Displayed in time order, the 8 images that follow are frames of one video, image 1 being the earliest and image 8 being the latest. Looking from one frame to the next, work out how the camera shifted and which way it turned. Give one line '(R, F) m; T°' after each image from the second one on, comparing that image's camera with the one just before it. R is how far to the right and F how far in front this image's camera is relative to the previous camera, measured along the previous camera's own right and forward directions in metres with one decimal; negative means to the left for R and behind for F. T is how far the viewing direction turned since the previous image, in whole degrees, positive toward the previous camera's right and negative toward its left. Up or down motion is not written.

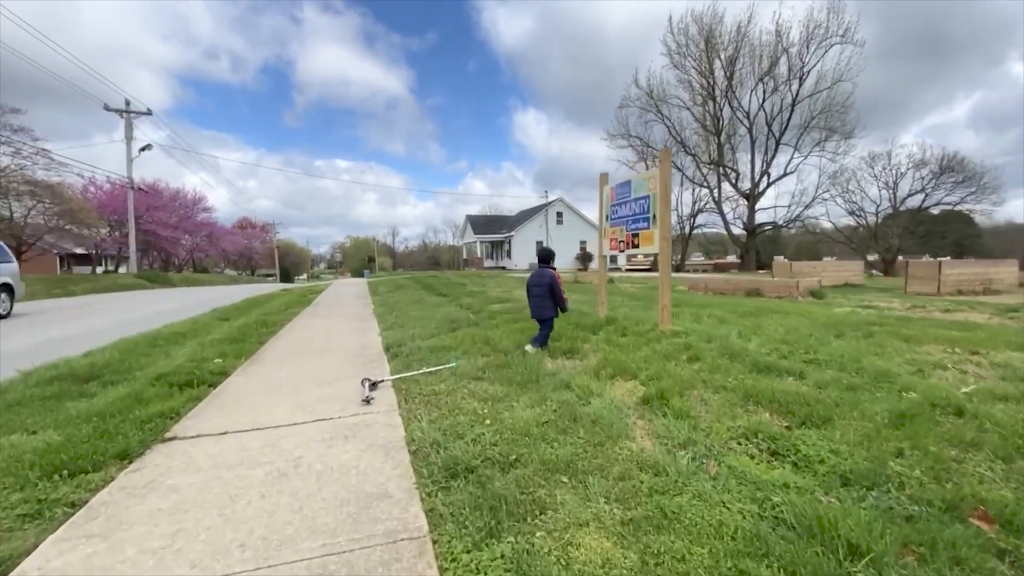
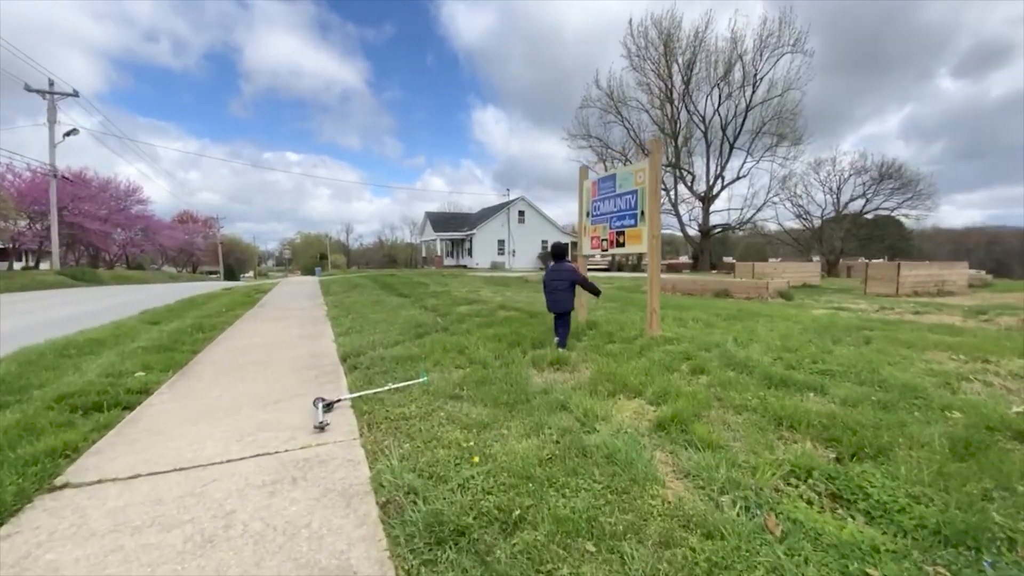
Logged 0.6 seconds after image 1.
(-0.2, +0.7) m; +5°
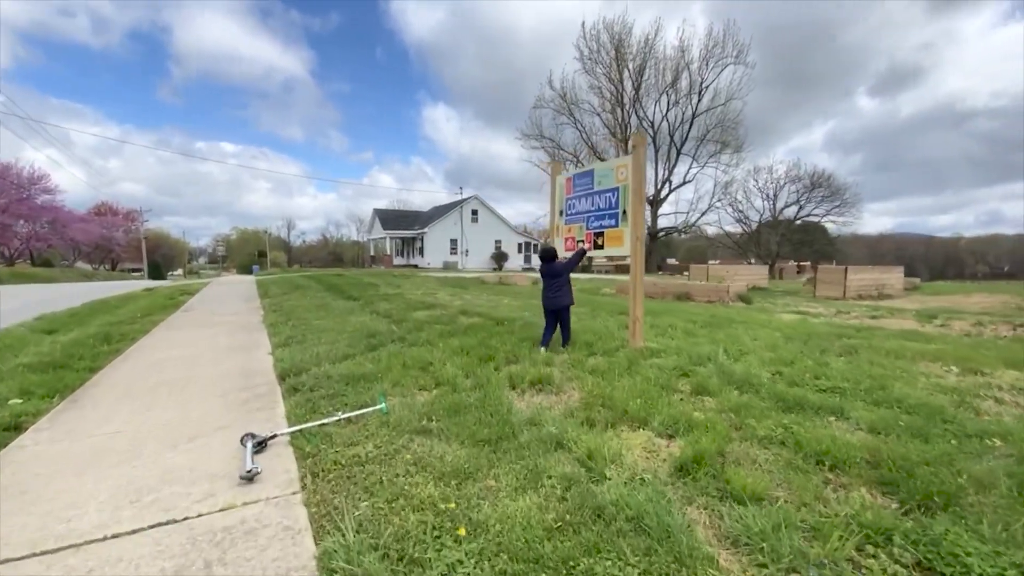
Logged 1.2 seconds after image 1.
(-0.2, +0.7) m; +6°
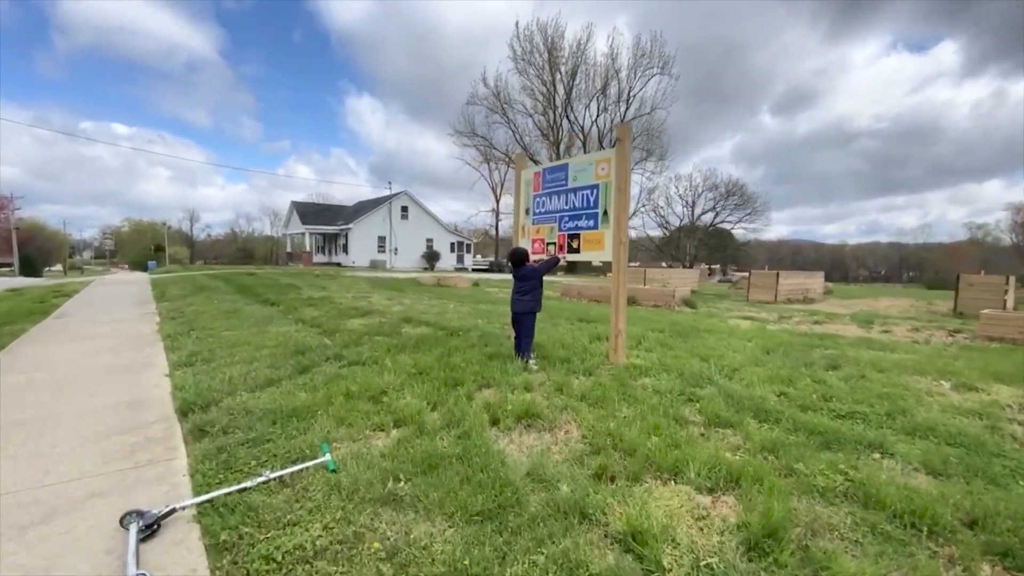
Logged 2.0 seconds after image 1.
(-0.4, +0.8) m; +9°
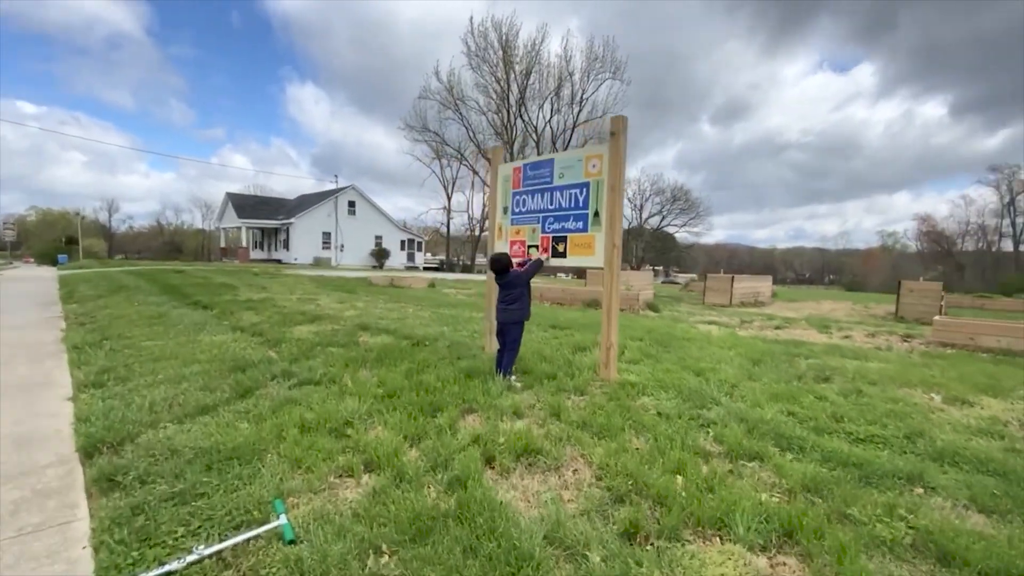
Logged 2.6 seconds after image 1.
(-0.3, +0.5) m; +6°
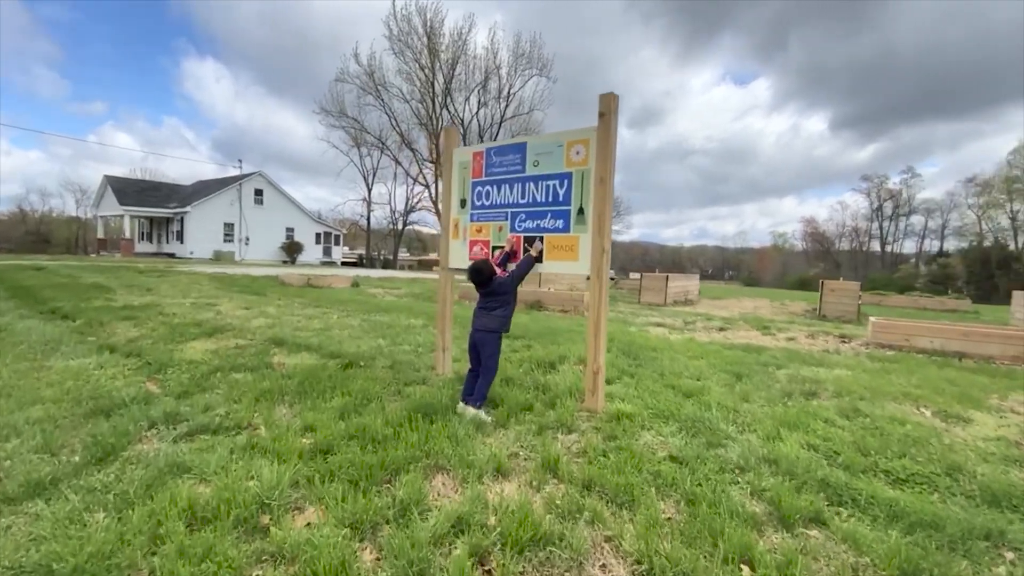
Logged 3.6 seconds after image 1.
(-0.3, +0.9) m; +9°
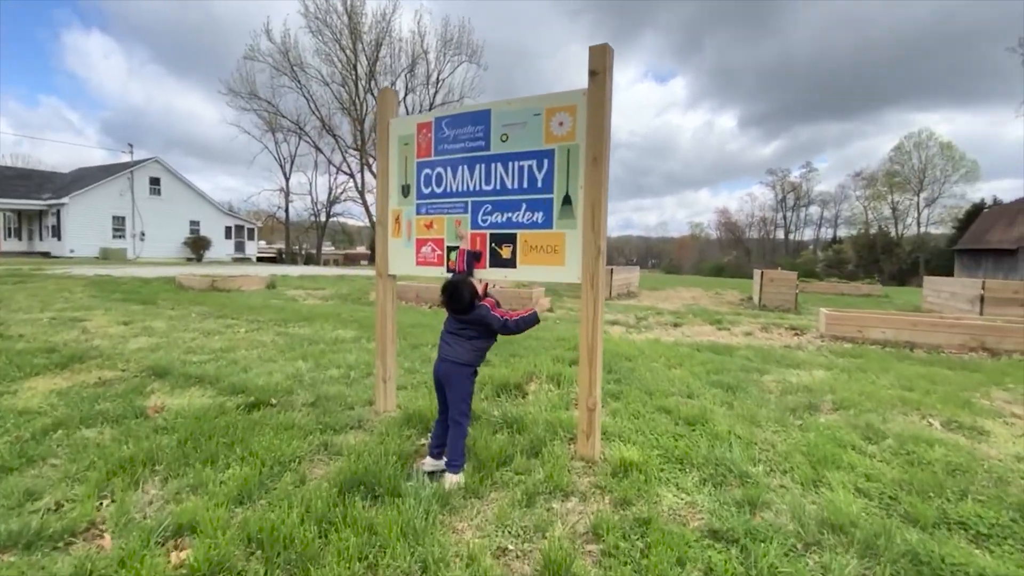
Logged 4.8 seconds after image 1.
(-0.2, +0.9) m; +8°
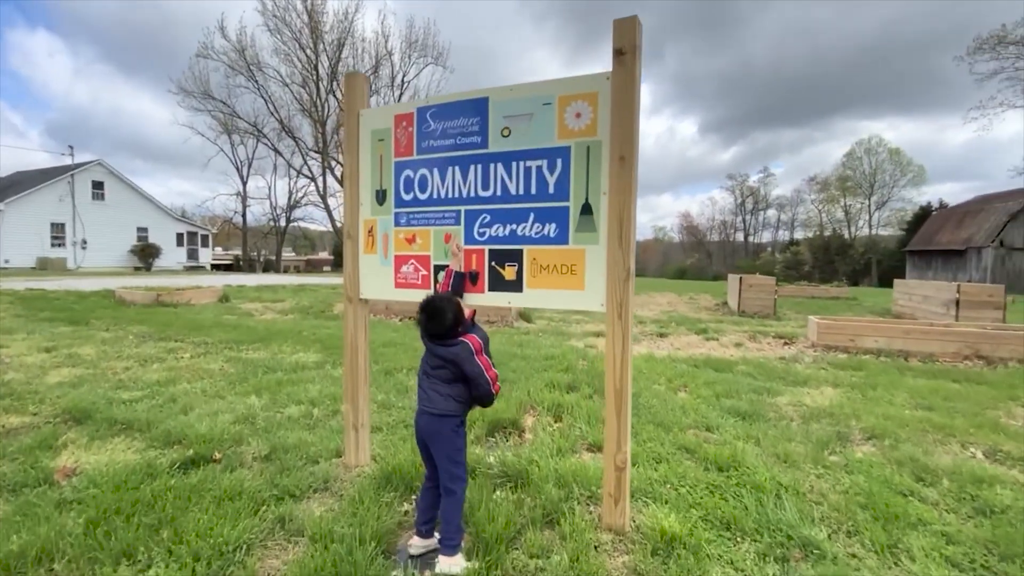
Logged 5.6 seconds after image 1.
(-0.2, +0.6) m; +4°
